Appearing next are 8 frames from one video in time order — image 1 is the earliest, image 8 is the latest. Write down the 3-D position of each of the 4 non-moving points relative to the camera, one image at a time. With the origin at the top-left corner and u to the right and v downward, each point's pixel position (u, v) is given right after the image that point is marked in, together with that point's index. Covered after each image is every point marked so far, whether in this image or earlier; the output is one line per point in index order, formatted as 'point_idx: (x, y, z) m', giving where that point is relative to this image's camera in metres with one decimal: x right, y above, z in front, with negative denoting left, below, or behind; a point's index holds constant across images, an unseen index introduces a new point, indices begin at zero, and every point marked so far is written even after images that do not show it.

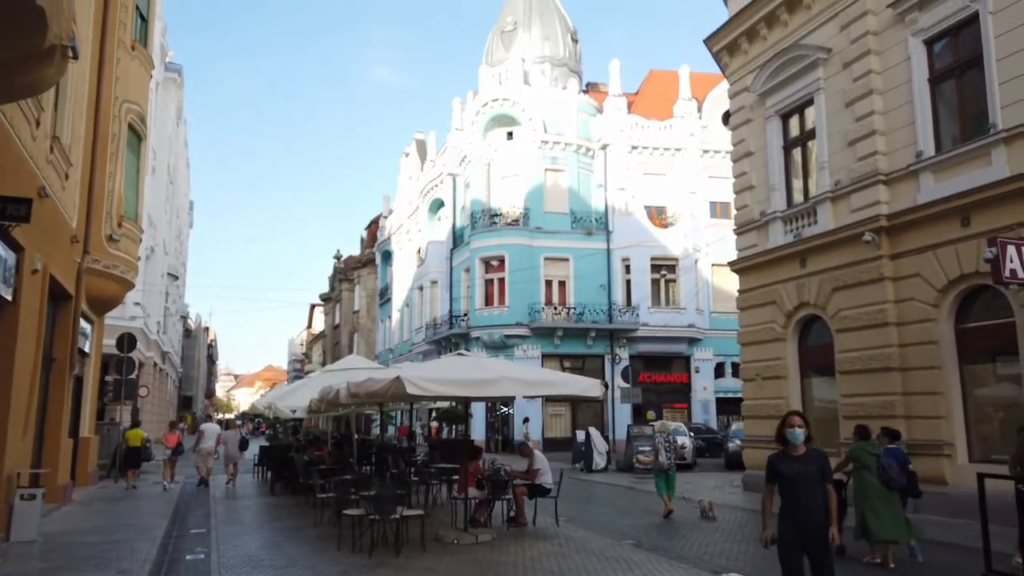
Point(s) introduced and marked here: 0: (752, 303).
0: (+4.8, -0.3, +15.0) m
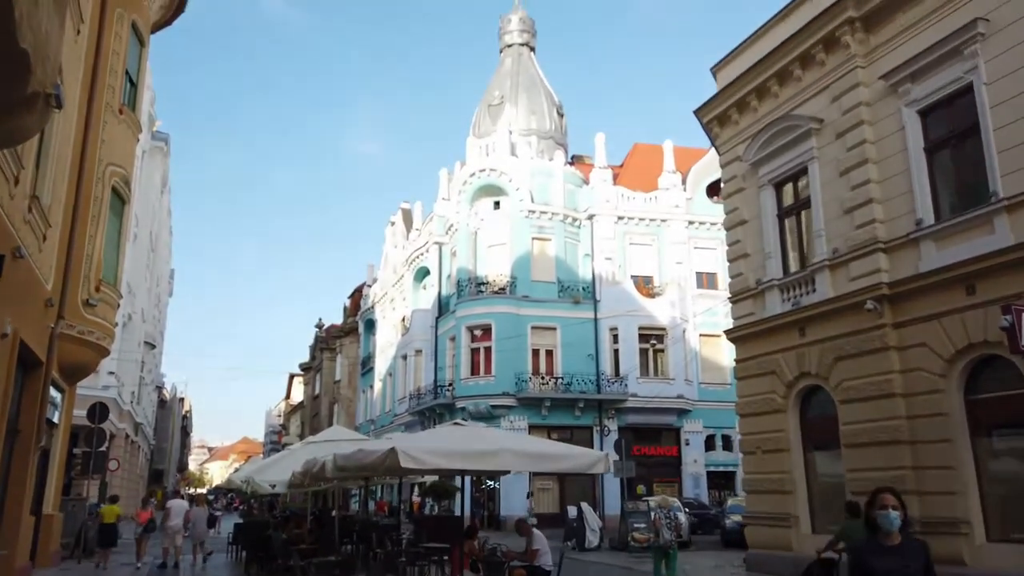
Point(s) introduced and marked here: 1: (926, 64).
0: (+4.6, -1.7, +14.6) m
1: (+6.4, +3.4, +11.6) m
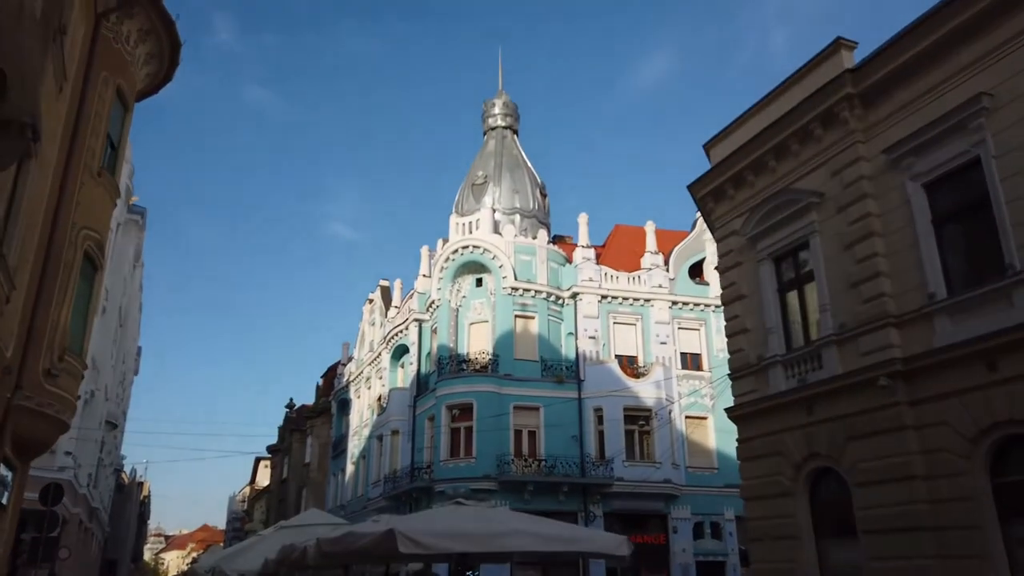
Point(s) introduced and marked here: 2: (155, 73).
0: (+4.5, -3.1, +13.9) m
1: (+6.4, +2.3, +11.5) m
2: (-8.3, +5.0, +17.6) m
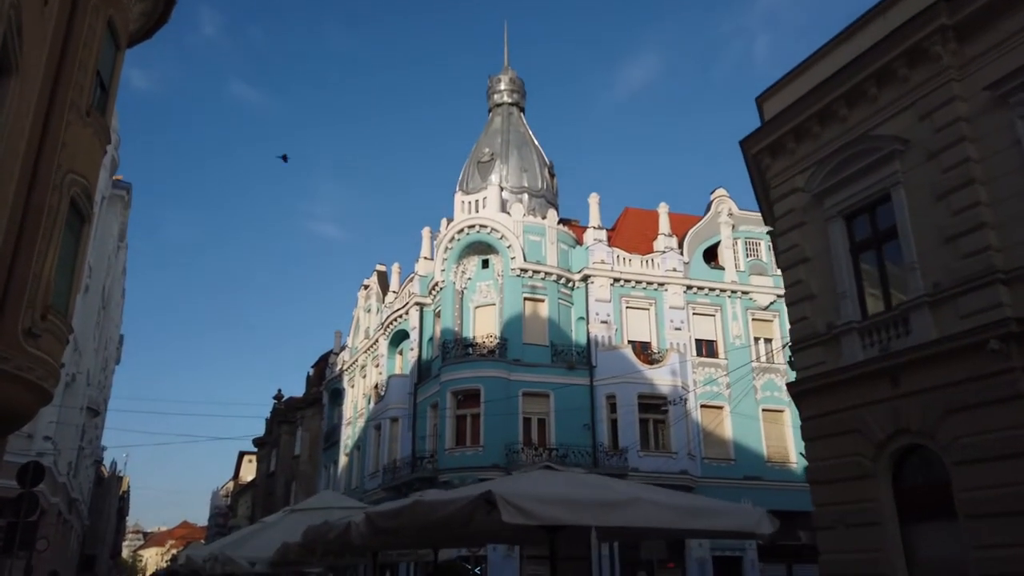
0: (+5.2, -2.4, +12.5) m
1: (+7.2, +2.9, +10.1) m
2: (-7.6, +5.8, +15.9) m
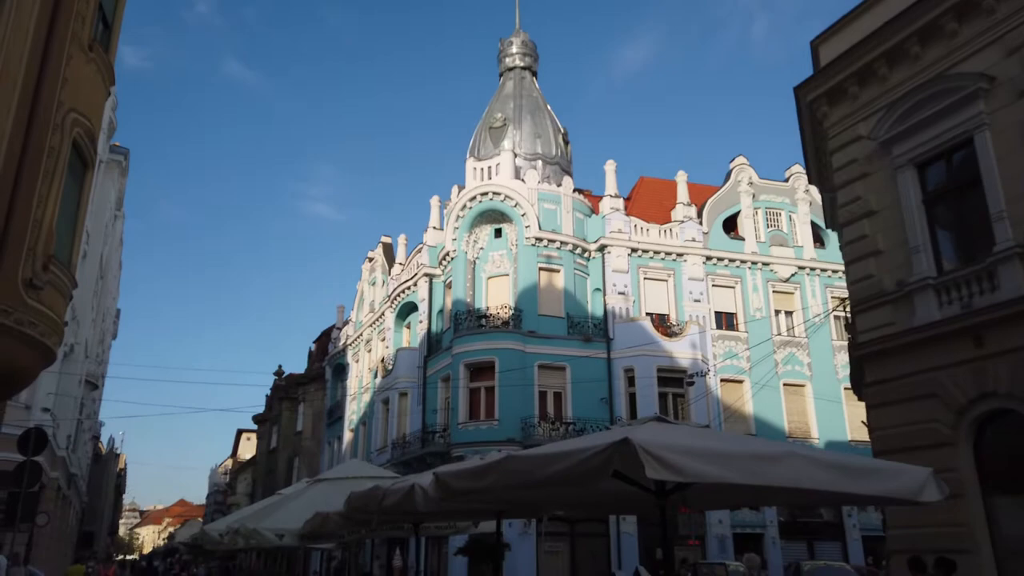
0: (+5.8, -1.7, +11.6) m
1: (+7.9, +3.6, +9.1) m
2: (-6.9, +6.7, +14.7) m
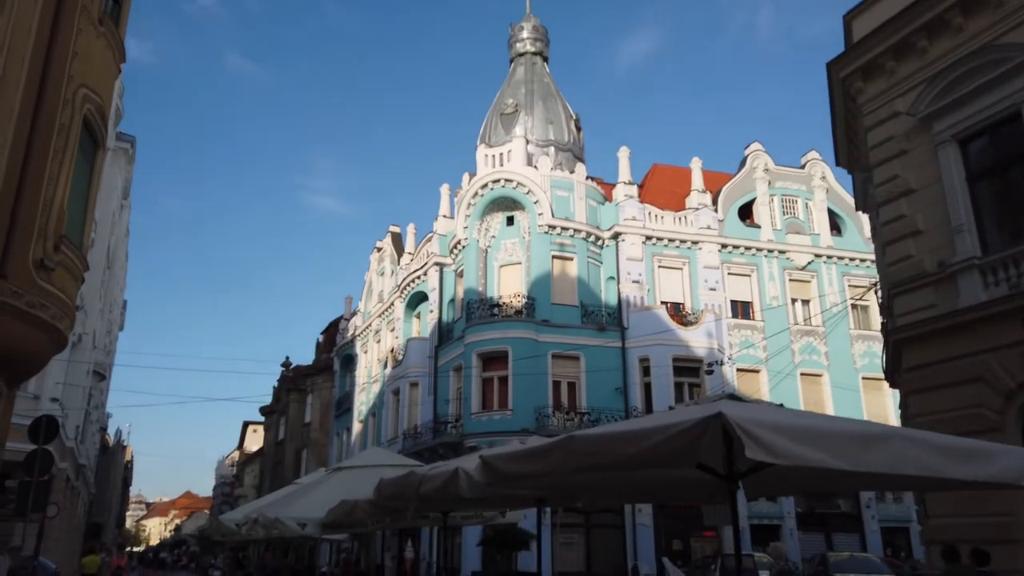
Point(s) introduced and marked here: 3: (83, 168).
0: (+6.2, -1.4, +11.1) m
1: (+8.3, +3.8, +8.6) m
2: (-6.6, +7.0, +14.3) m
3: (-6.6, +1.8, +11.6) m
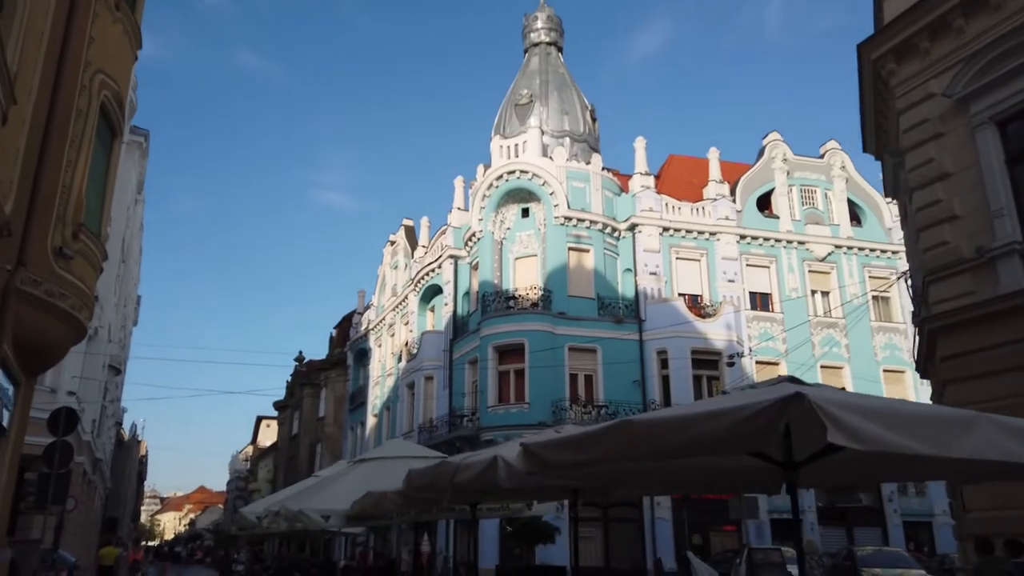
0: (+6.6, -1.2, +10.8) m
1: (+8.6, +4.0, +8.2) m
2: (-6.2, +7.1, +14.0) m
3: (-6.2, +2.0, +11.4) m
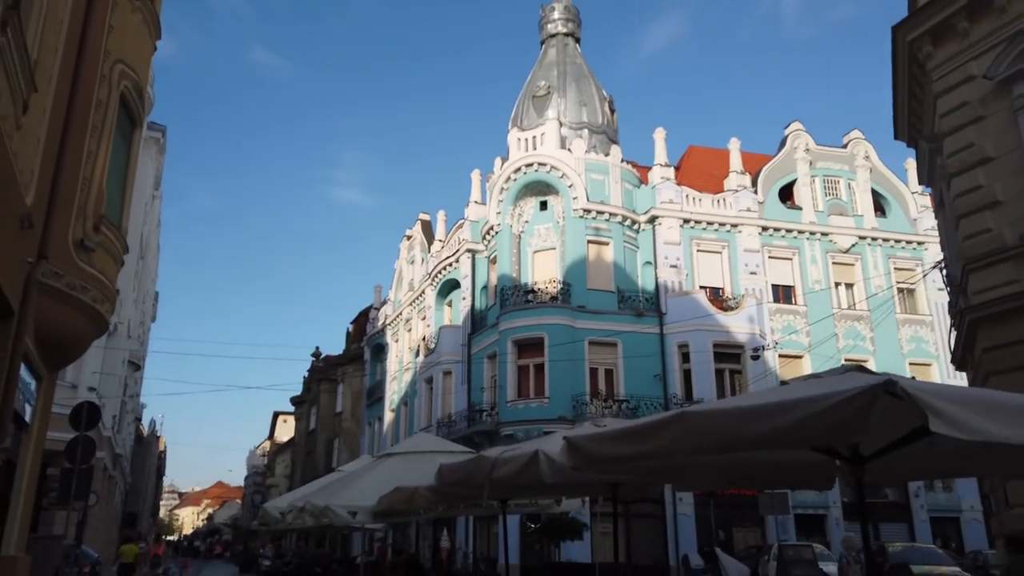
0: (+7.0, -1.1, +10.4) m
1: (+8.9, +4.2, +7.8) m
2: (-5.8, +7.2, +13.9) m
3: (-5.8, +2.1, +11.2) m
